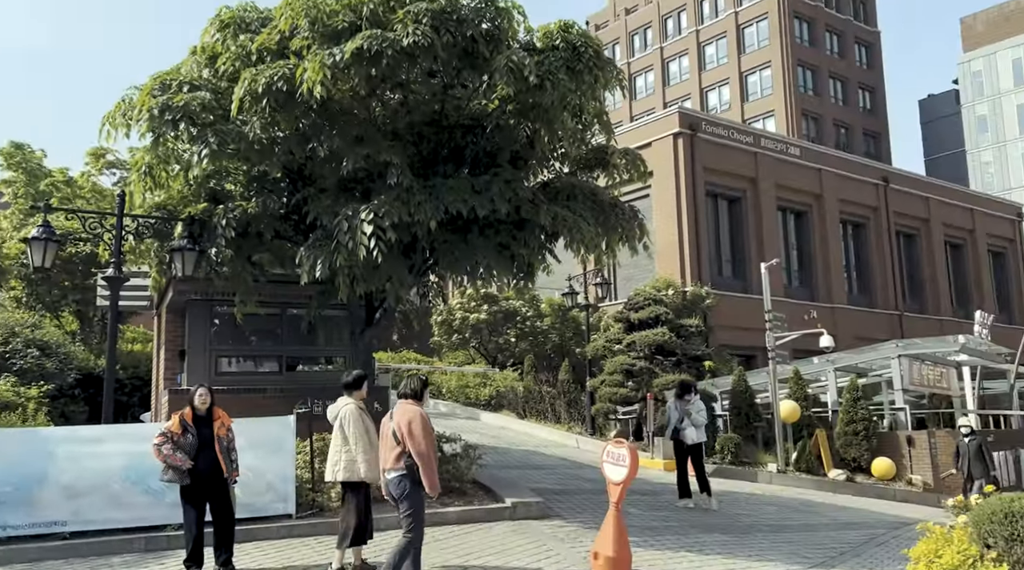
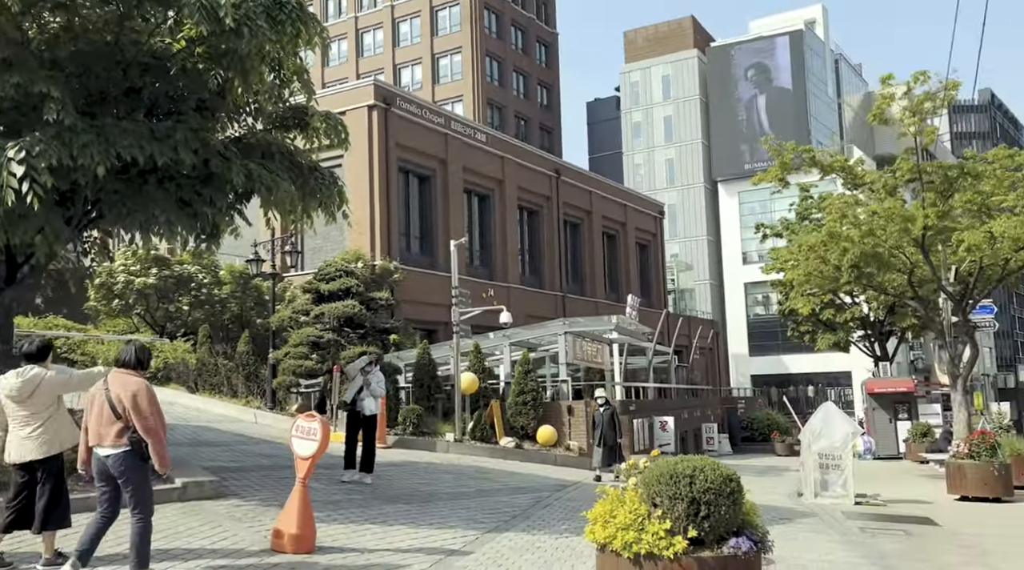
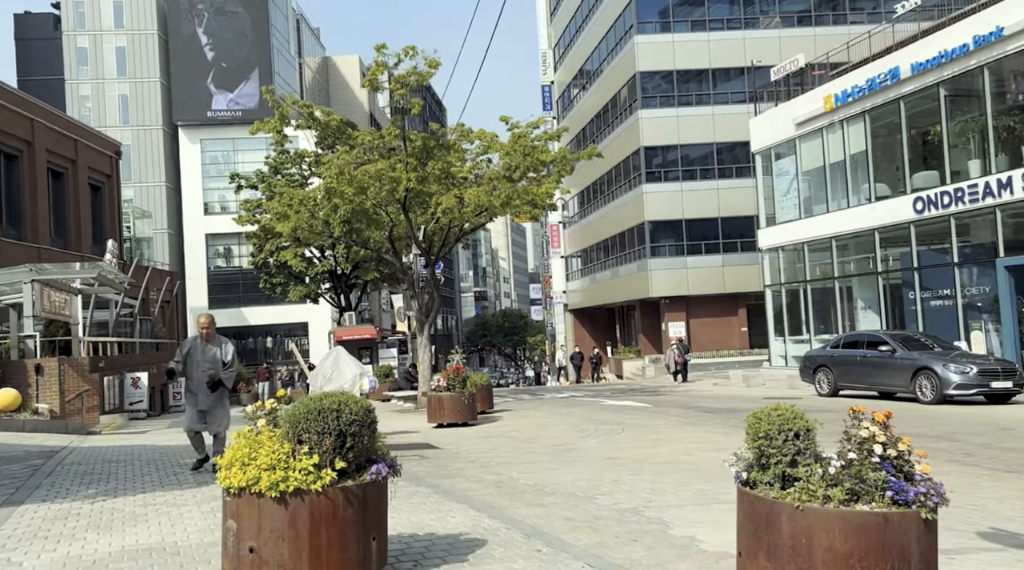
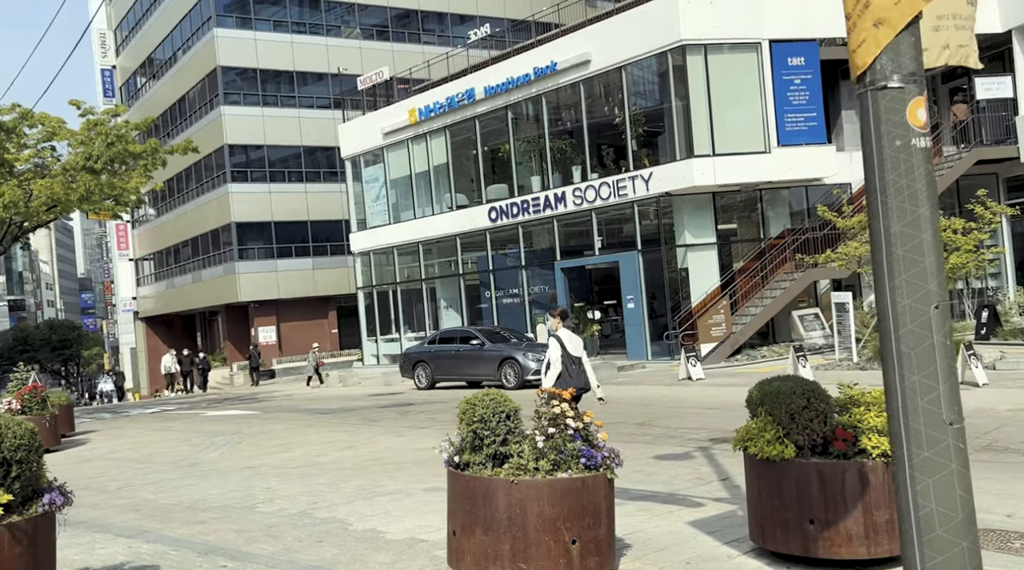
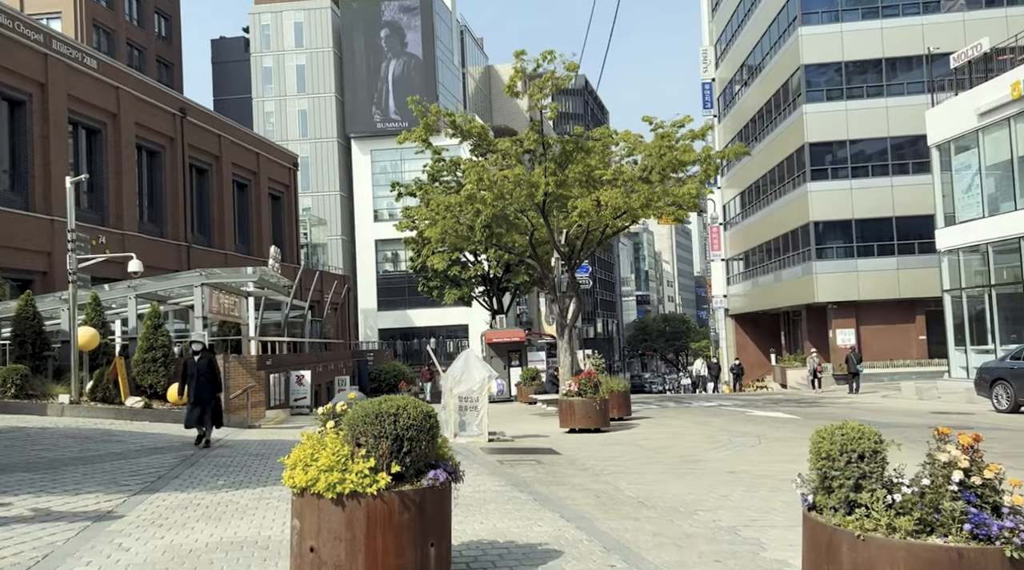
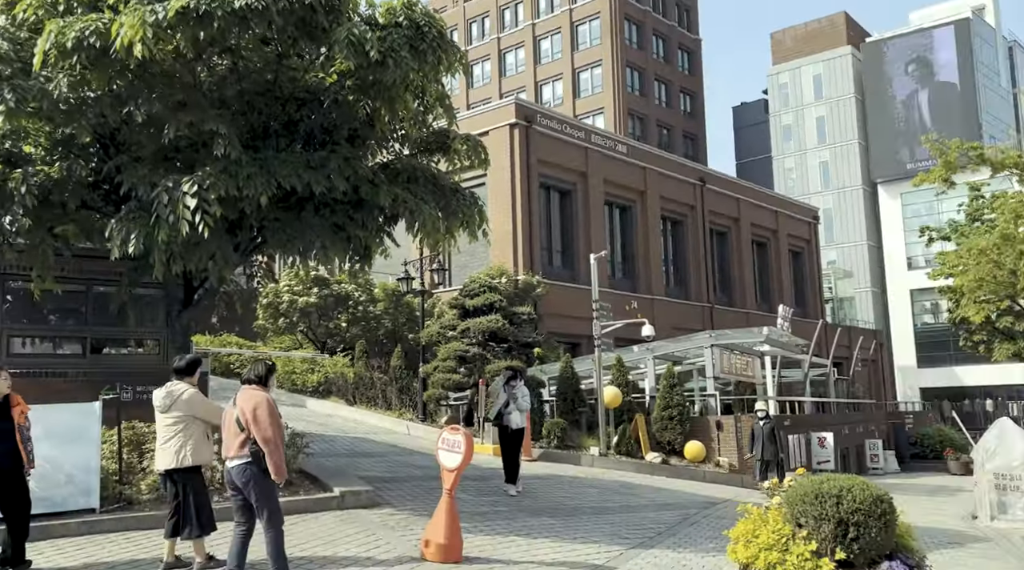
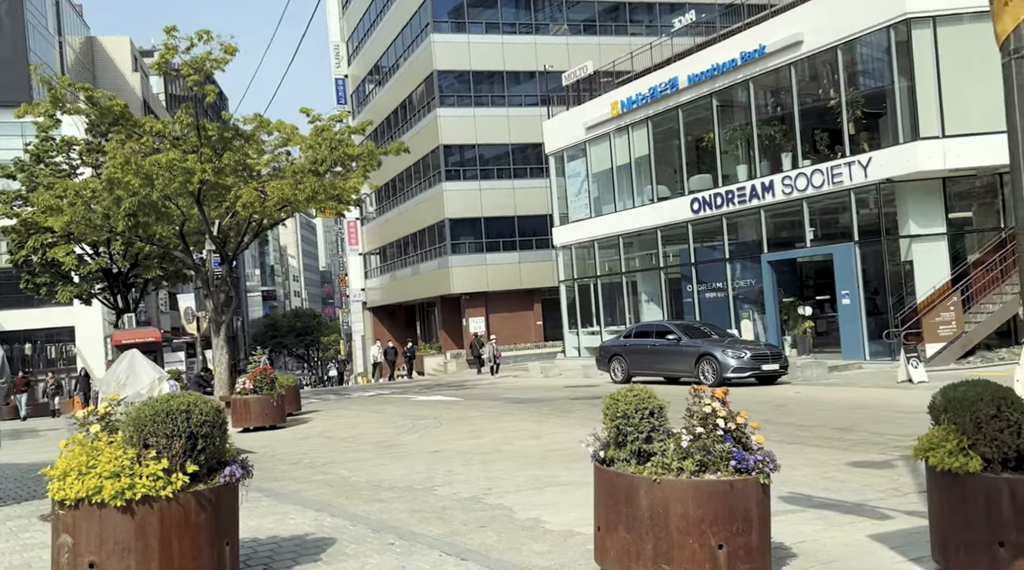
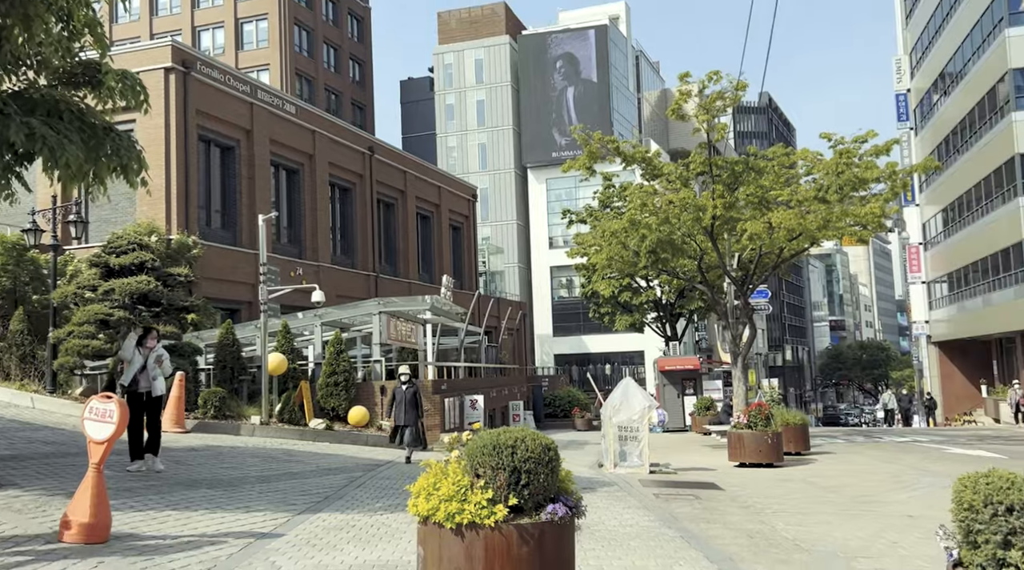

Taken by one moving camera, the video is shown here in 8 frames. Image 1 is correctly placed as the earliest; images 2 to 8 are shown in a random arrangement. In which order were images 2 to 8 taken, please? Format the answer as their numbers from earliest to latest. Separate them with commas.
6, 2, 8, 5, 3, 7, 4
